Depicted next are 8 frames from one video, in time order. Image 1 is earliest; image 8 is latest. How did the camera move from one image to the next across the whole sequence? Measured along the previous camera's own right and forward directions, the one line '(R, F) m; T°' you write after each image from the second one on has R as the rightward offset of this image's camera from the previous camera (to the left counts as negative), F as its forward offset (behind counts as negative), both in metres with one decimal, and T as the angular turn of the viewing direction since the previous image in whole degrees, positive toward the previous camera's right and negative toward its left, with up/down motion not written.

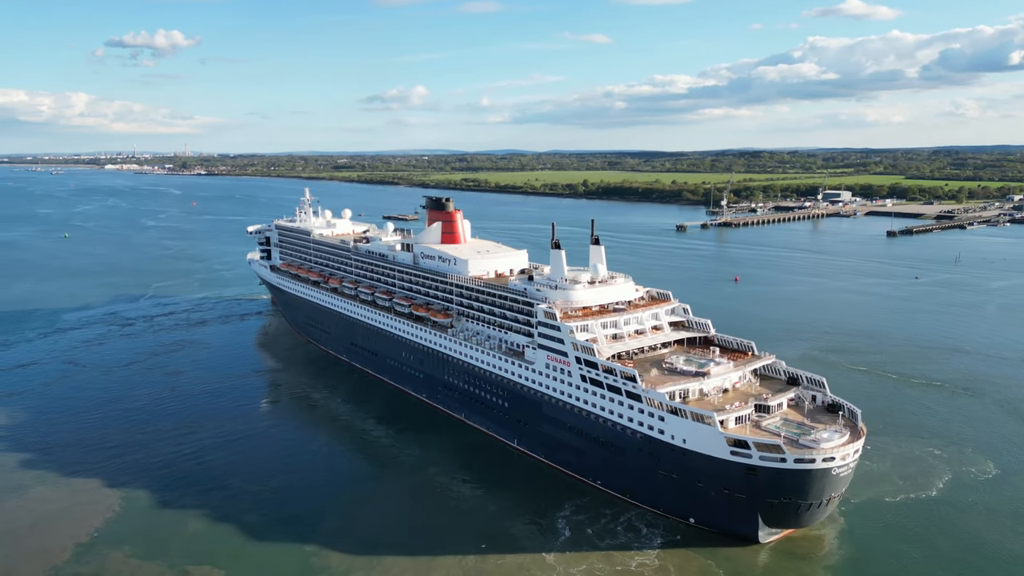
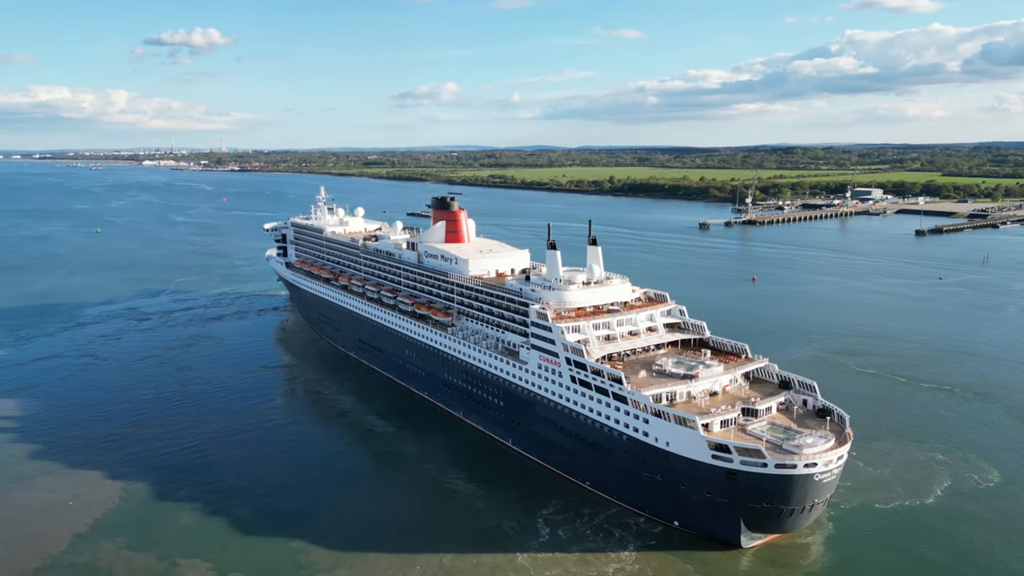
(+1.1, -0.1) m; -2°
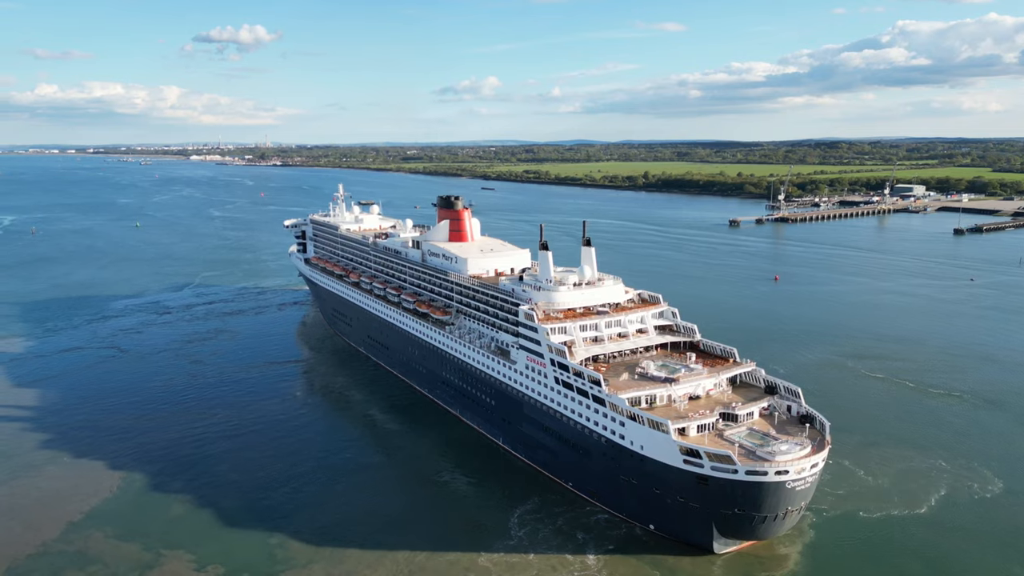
(+1.5, -0.1) m; -3°
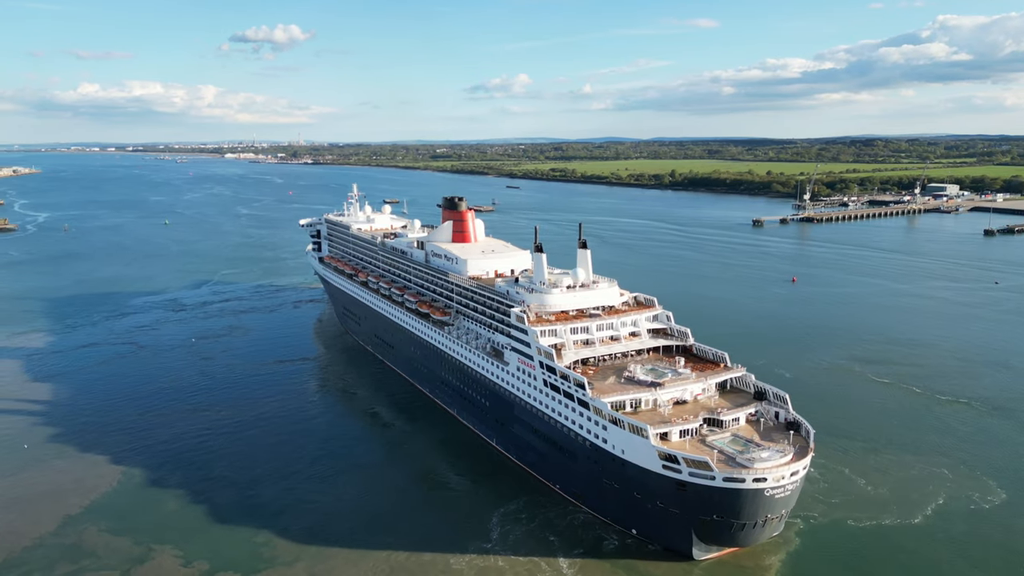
(+1.1, -0.1) m; -2°
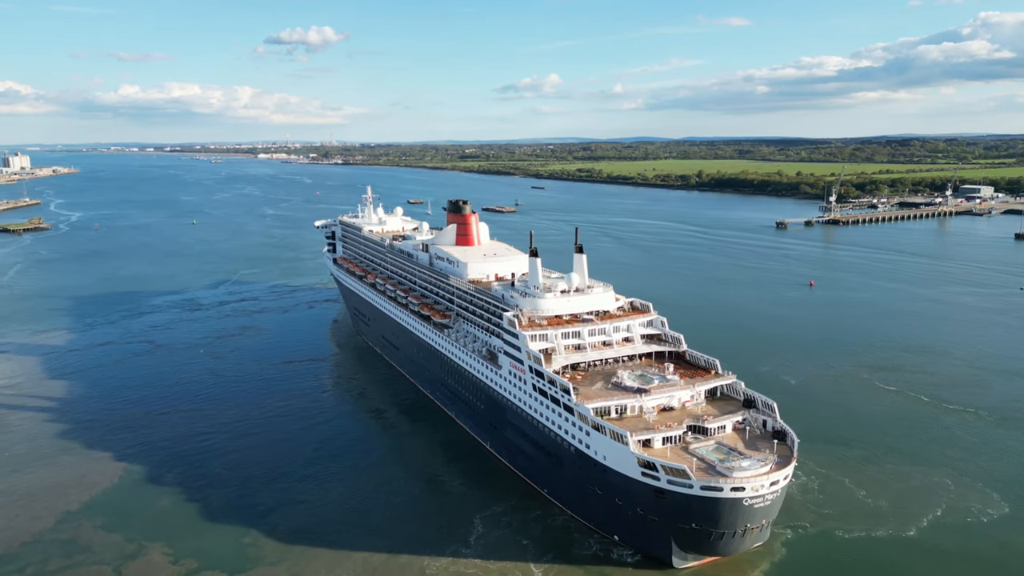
(+1.1, -0.1) m; -2°
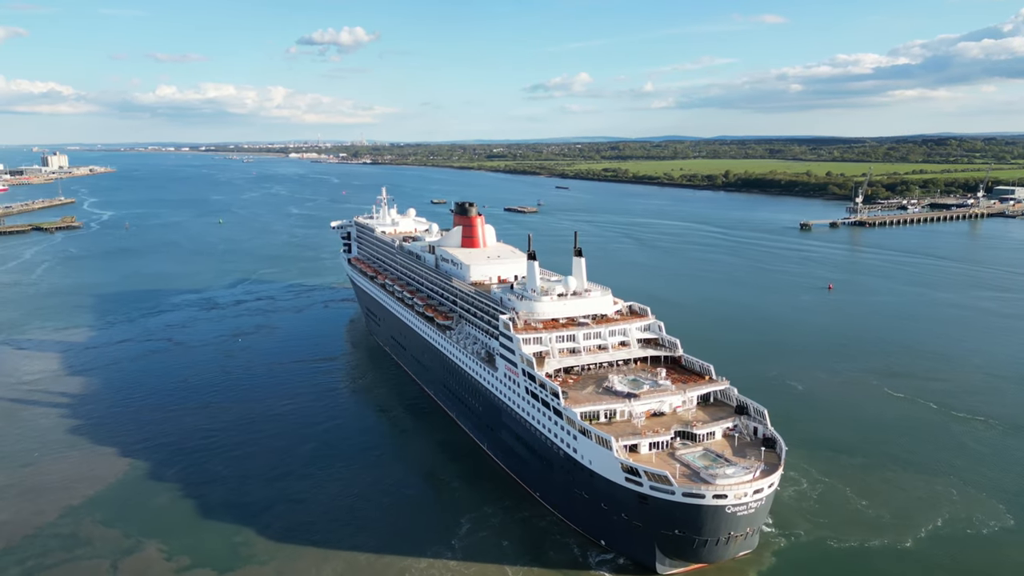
(+1.0, -0.1) m; -2°
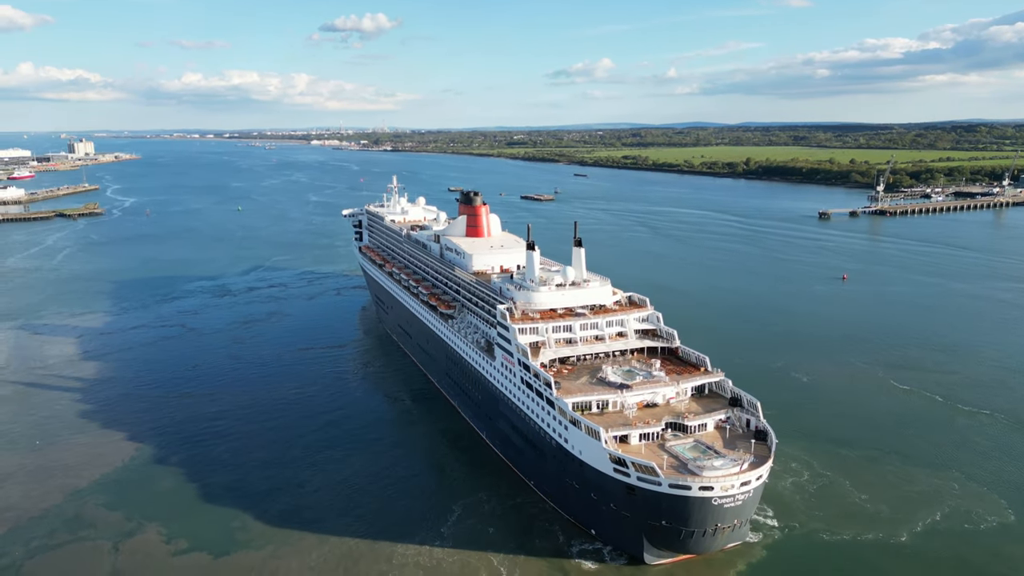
(+0.7, -0.1) m; -1°
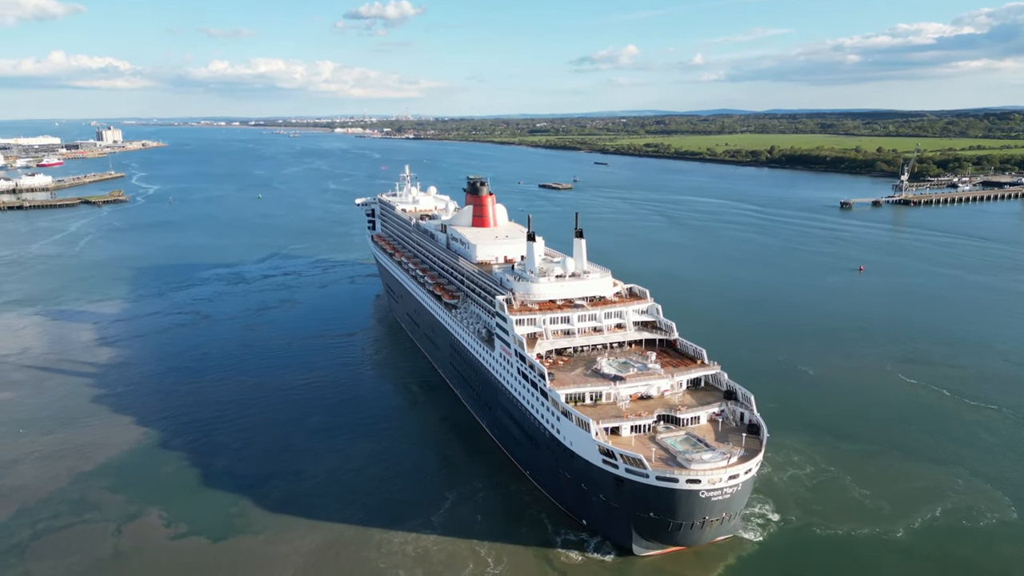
(+0.7, -0.1) m; -2°
